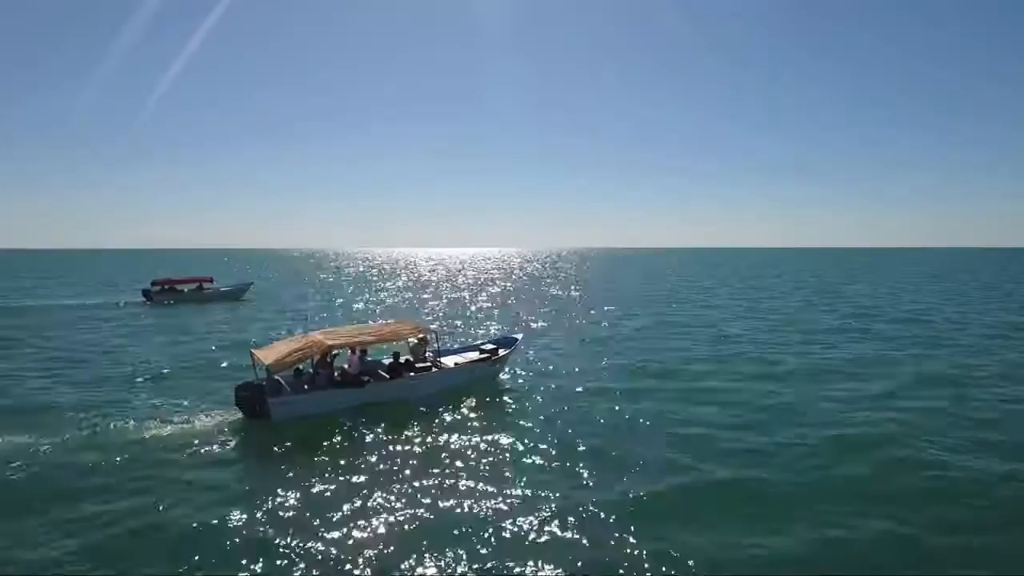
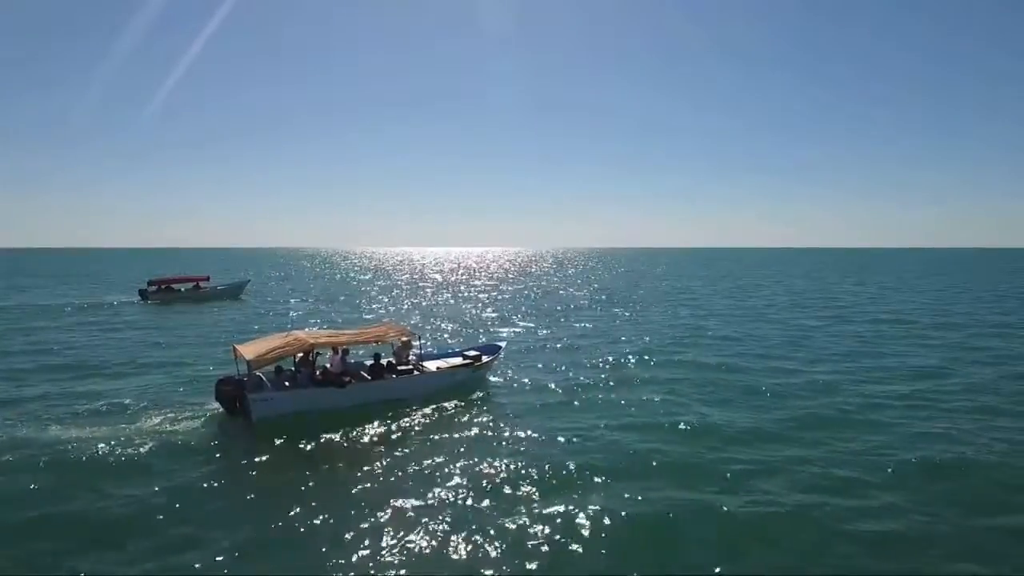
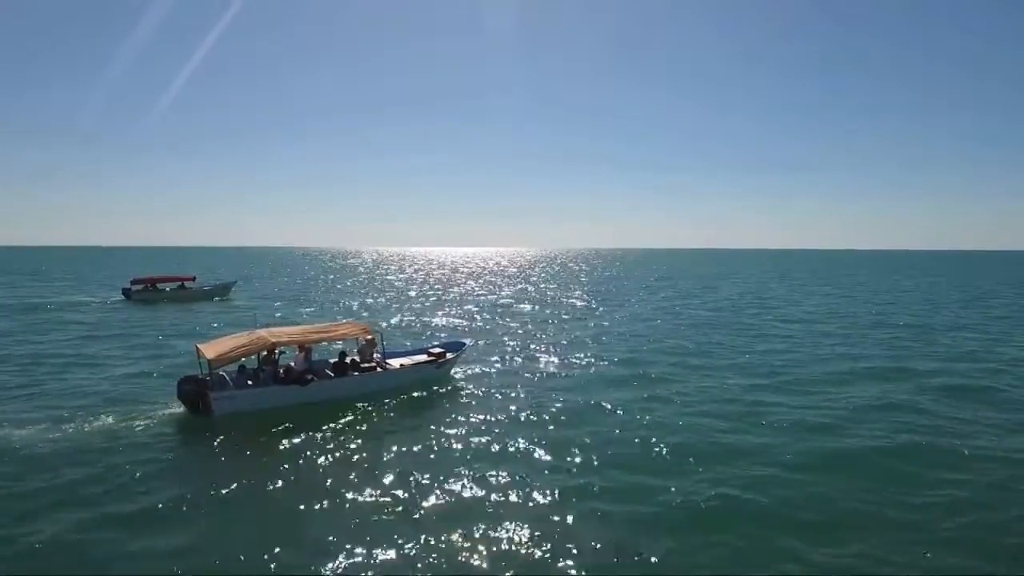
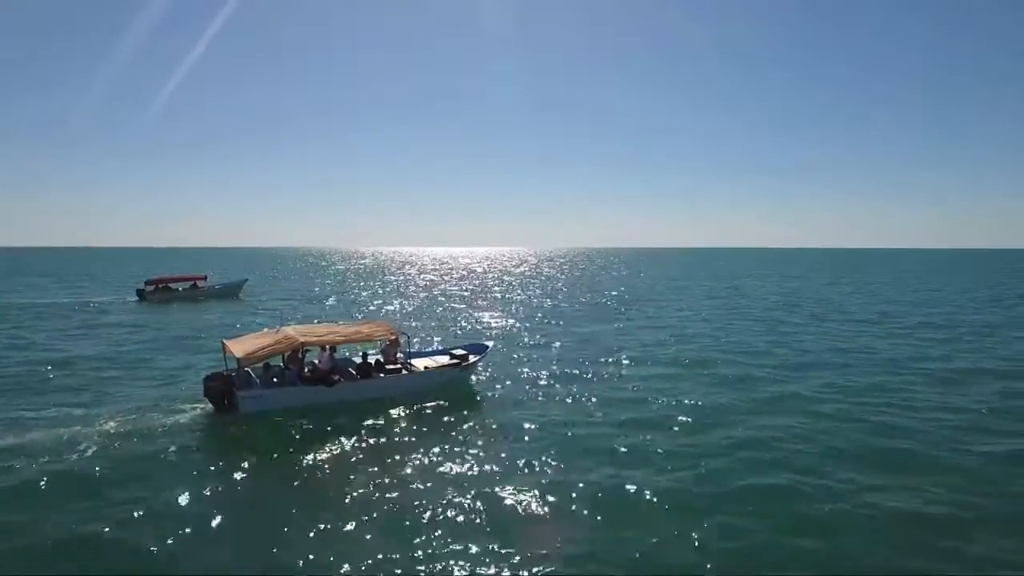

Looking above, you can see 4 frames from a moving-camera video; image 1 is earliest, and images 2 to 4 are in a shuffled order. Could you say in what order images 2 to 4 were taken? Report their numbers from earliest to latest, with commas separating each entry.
2, 4, 3
